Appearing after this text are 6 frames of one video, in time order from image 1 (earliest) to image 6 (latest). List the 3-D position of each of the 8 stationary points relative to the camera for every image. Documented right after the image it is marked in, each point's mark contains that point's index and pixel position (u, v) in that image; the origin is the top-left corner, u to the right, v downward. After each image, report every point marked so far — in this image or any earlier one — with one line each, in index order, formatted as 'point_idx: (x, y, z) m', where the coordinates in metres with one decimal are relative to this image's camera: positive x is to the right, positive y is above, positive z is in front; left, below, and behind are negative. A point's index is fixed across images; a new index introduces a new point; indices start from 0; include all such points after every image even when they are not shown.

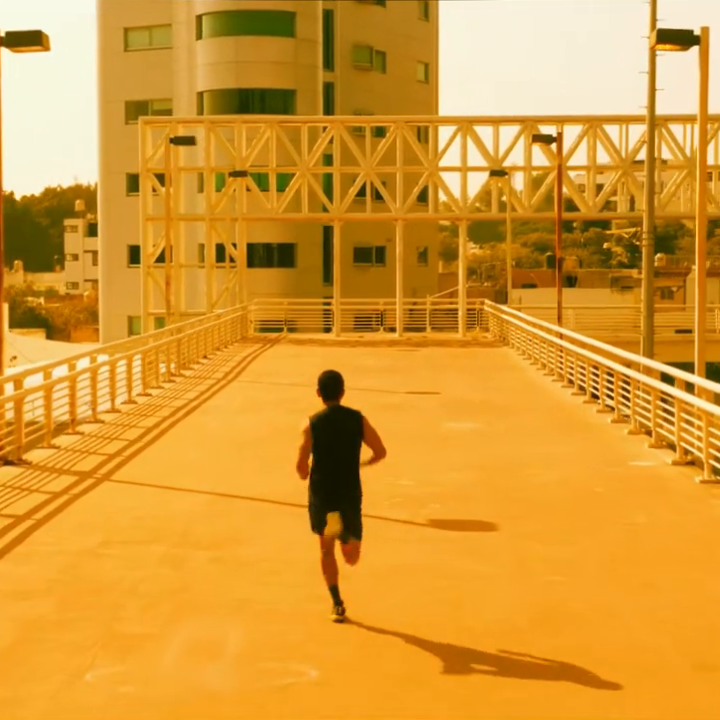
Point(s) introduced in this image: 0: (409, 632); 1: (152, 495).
0: (+0.3, -1.9, +7.3) m
1: (-2.4, -1.6, +12.1) m
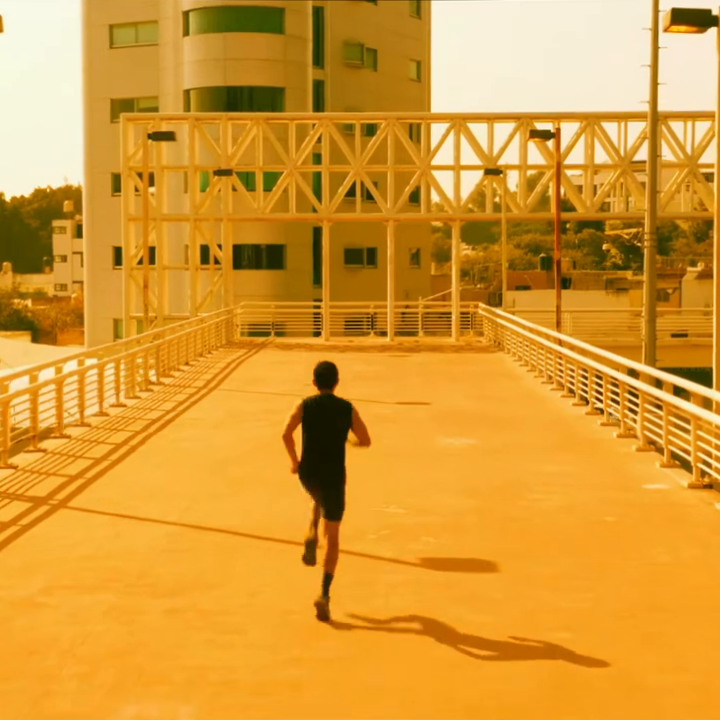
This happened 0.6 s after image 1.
0: (+0.2, -2.1, +6.1) m
1: (-2.6, -1.7, +10.8) m
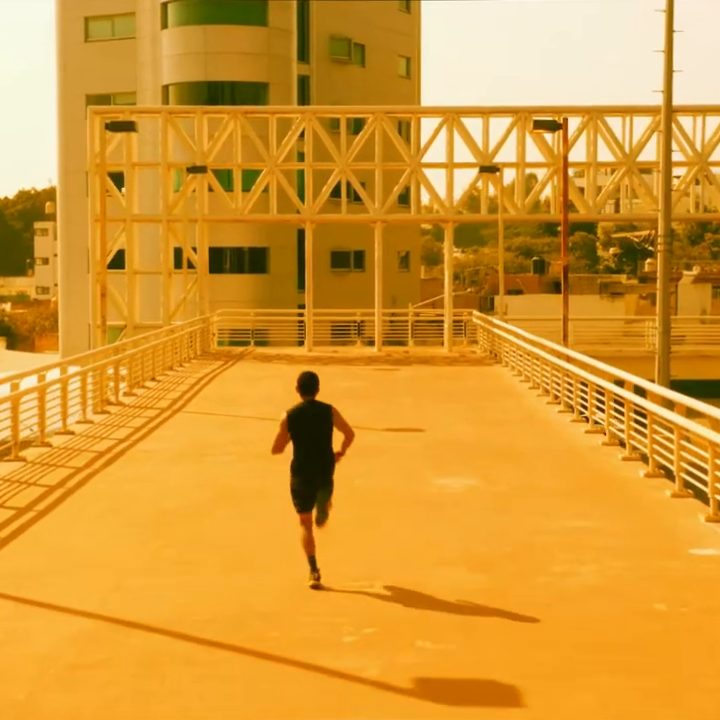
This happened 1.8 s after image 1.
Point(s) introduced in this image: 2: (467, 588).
0: (+0.1, -2.4, +3.5) m
1: (-2.8, -2.0, +8.2) m
2: (+0.9, -2.0, +9.2) m
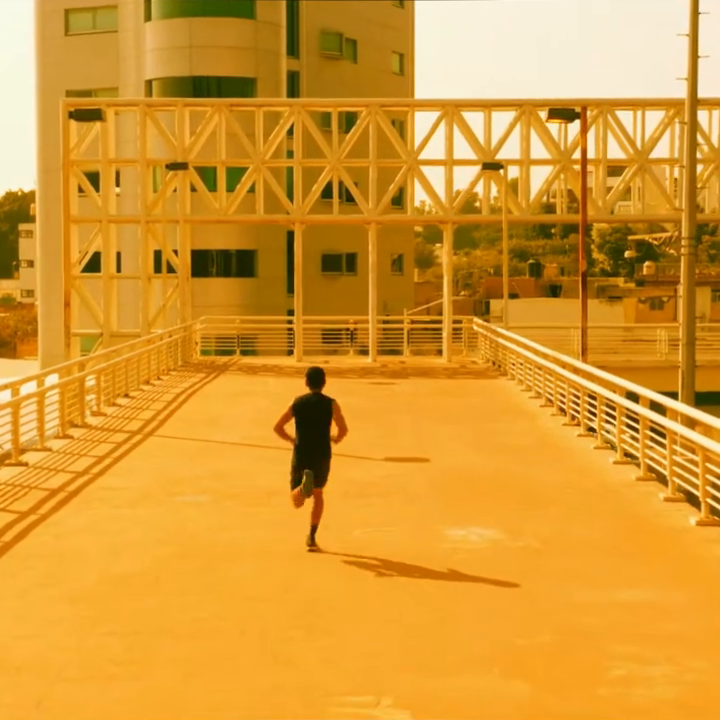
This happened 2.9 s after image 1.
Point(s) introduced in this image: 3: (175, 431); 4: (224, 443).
0: (+0.1, -2.7, +1.3) m
1: (-2.8, -2.3, +6.0) m
2: (+0.9, -2.2, +6.9) m
3: (-3.3, -1.3, +18.7) m
4: (-2.3, -1.4, +17.2) m
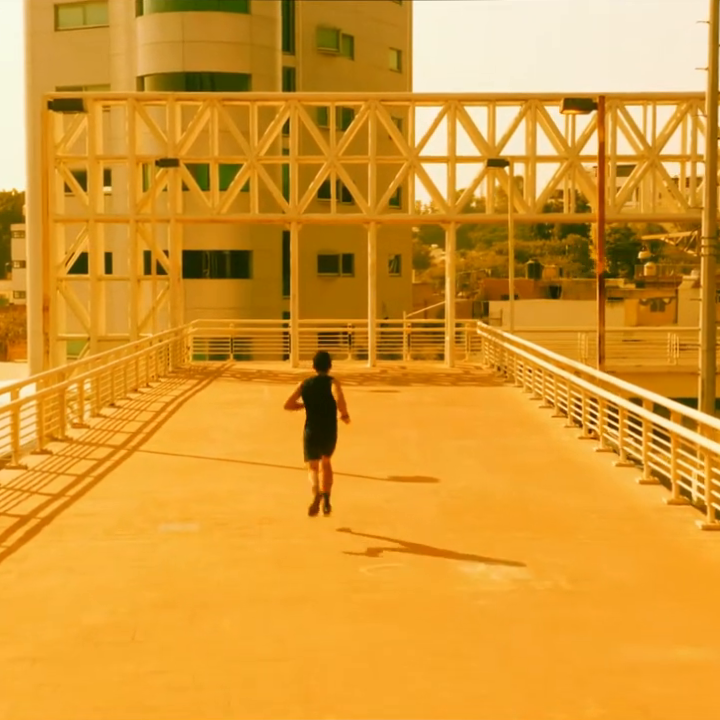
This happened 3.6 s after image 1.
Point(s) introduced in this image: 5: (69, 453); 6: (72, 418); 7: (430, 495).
0: (+0.2, -2.8, -0.1) m
1: (-2.7, -2.5, +4.6) m
2: (+1.0, -2.4, +5.6) m
3: (-3.3, -1.4, +17.3) m
4: (-2.2, -1.5, +15.9) m
5: (-4.7, -1.5, +16.6) m
6: (-5.4, -1.1, +19.5) m
7: (+0.9, -1.7, +13.5) m
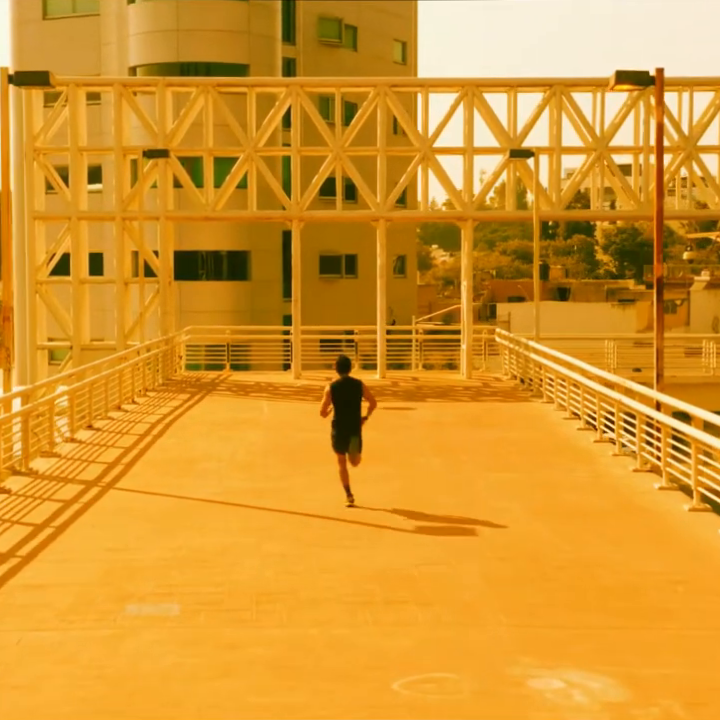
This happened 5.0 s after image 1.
0: (+0.5, -3.1, -2.7) m
1: (-2.4, -2.7, +2.0) m
2: (+1.2, -2.6, +3.0) m
3: (-3.1, -1.7, +14.7) m
4: (-2.0, -1.8, +13.3) m
5: (-4.4, -1.8, +14.0) m
6: (-5.2, -1.4, +16.9) m
7: (+1.1, -1.9, +10.9) m
